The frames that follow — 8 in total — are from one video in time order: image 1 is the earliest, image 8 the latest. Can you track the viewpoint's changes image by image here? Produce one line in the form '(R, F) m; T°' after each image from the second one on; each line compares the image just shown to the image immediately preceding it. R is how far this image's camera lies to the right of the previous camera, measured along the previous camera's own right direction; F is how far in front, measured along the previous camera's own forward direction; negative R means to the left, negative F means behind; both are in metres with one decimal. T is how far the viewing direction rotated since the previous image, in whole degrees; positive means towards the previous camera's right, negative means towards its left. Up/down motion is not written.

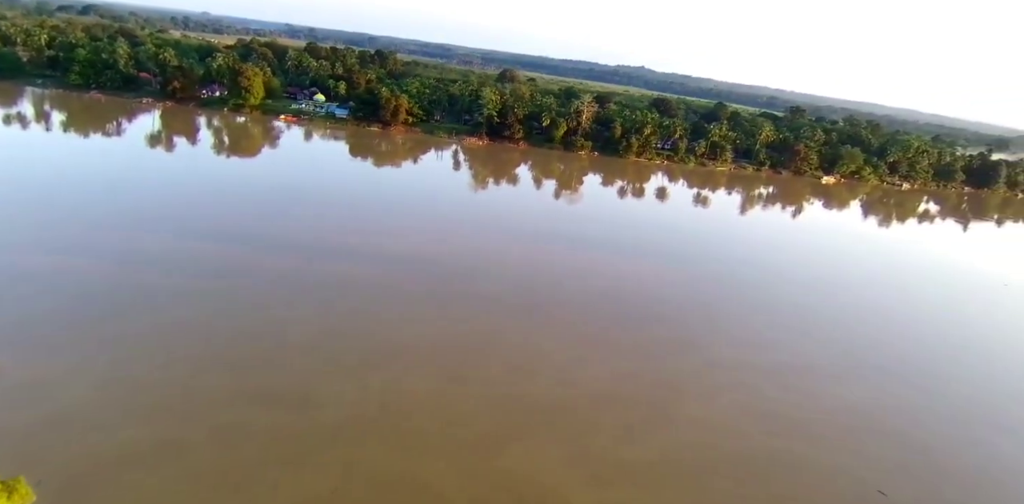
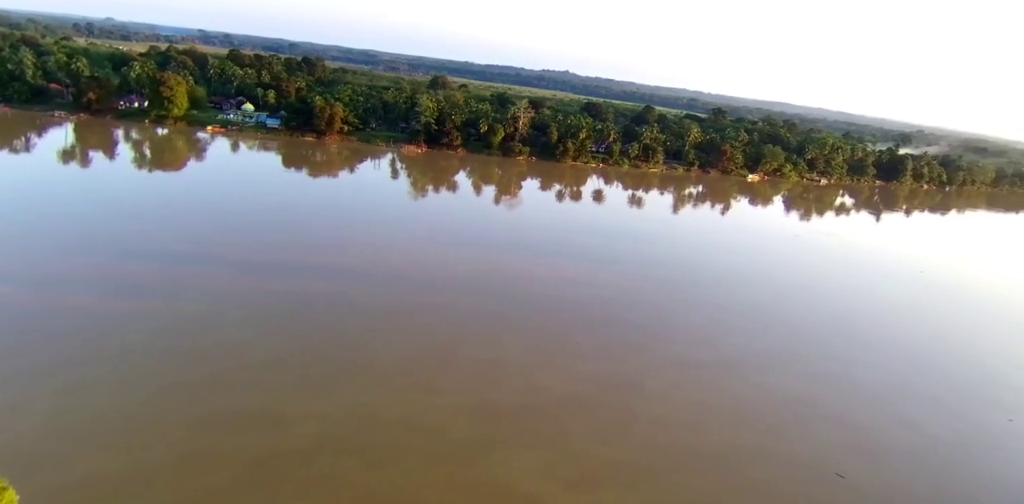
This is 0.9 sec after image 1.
(-0.3, +0.2) m; +6°
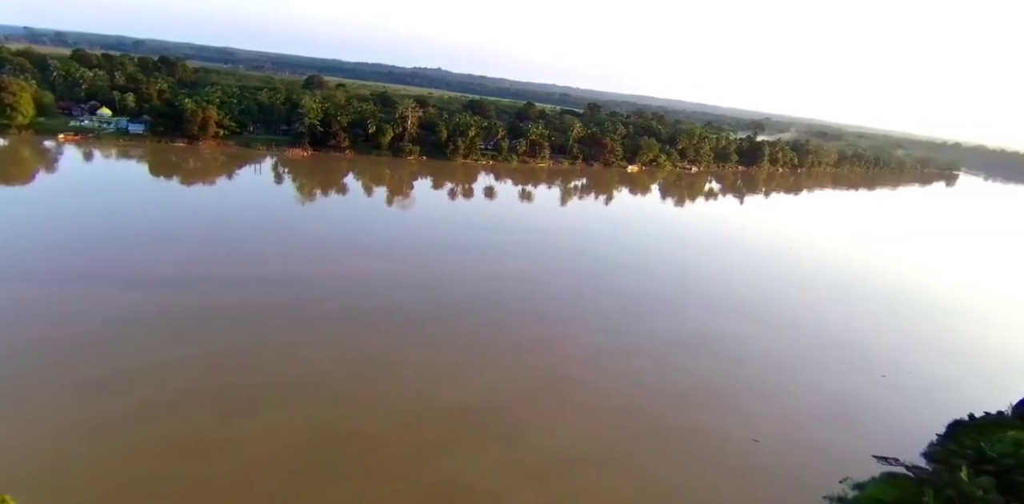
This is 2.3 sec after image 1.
(-0.8, +0.2) m; +10°
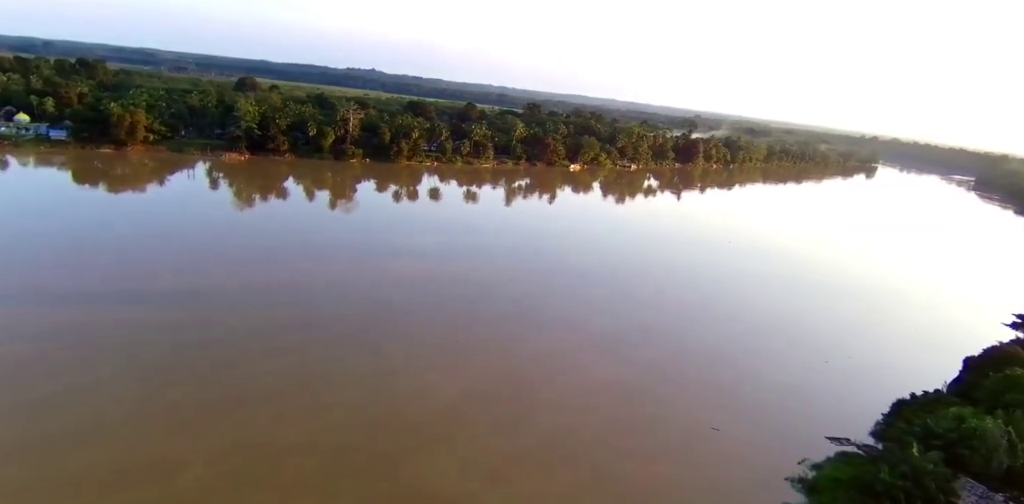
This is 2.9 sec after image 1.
(-0.4, 0.0) m; +5°
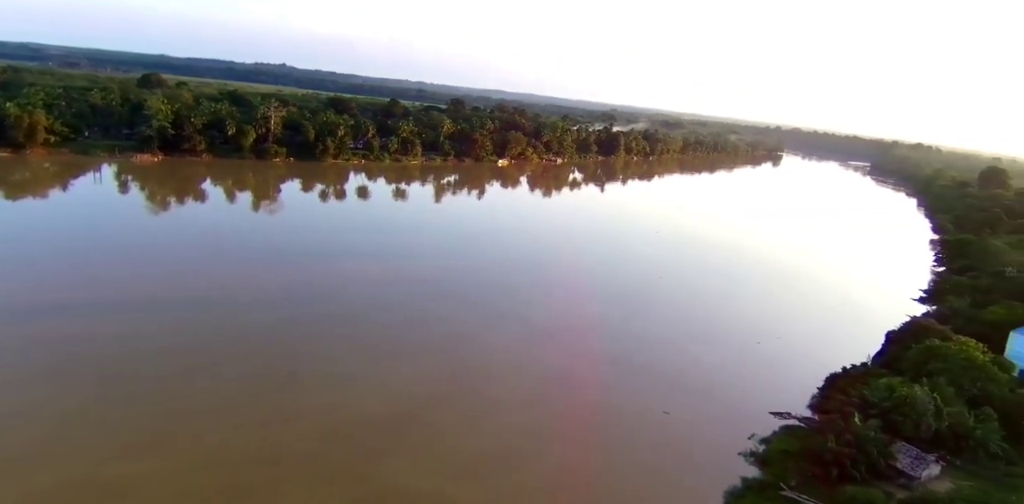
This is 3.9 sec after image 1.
(-0.5, 0.0) m; +6°
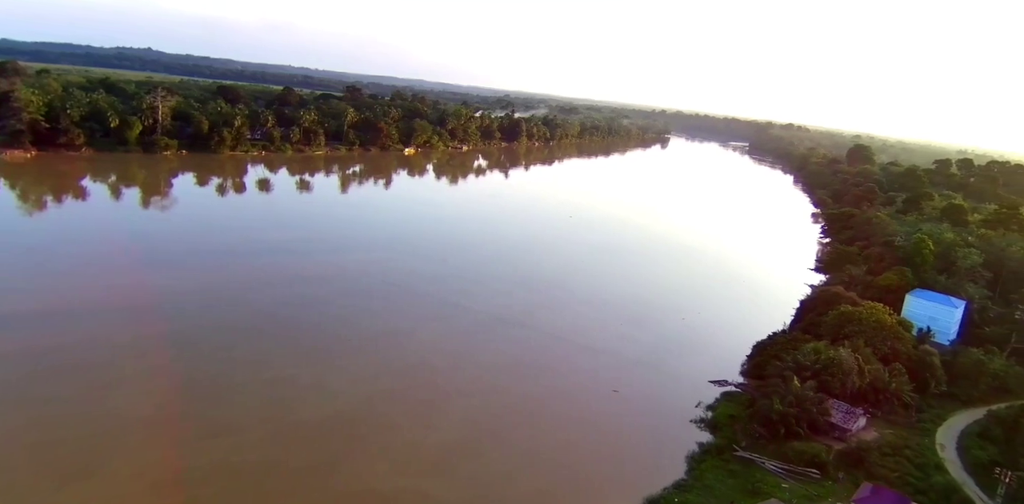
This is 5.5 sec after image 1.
(-0.9, 0.0) m; +8°
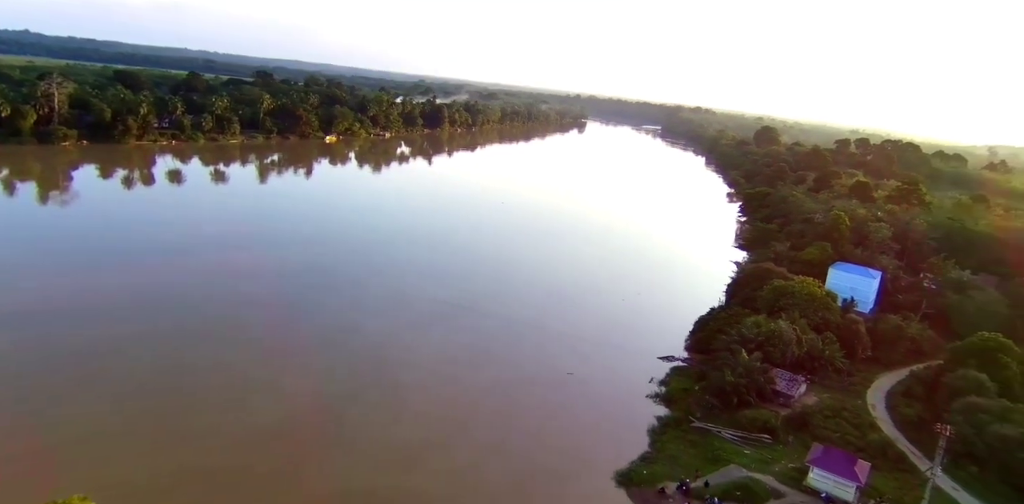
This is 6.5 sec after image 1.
(-0.6, 0.0) m; +7°
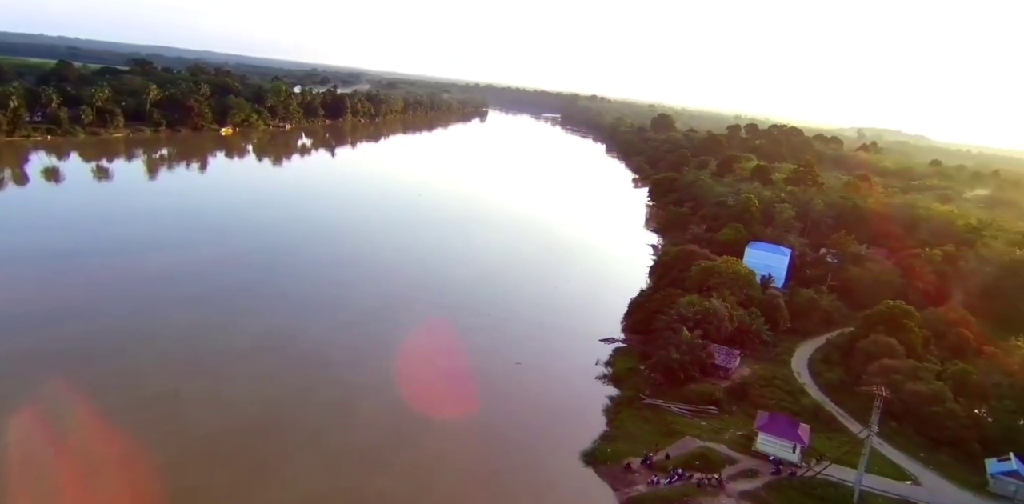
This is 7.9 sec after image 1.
(-0.8, -0.1) m; +8°
